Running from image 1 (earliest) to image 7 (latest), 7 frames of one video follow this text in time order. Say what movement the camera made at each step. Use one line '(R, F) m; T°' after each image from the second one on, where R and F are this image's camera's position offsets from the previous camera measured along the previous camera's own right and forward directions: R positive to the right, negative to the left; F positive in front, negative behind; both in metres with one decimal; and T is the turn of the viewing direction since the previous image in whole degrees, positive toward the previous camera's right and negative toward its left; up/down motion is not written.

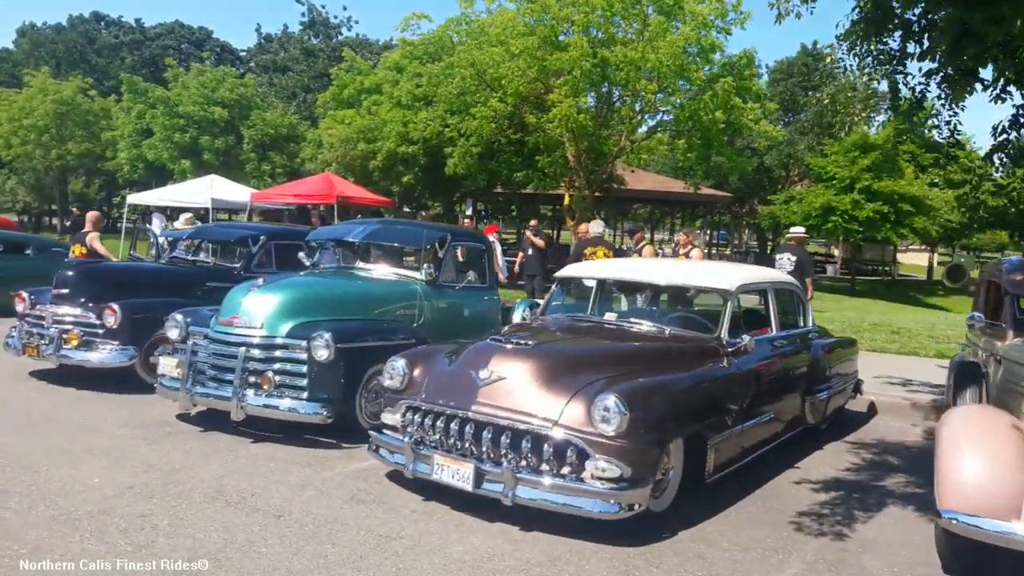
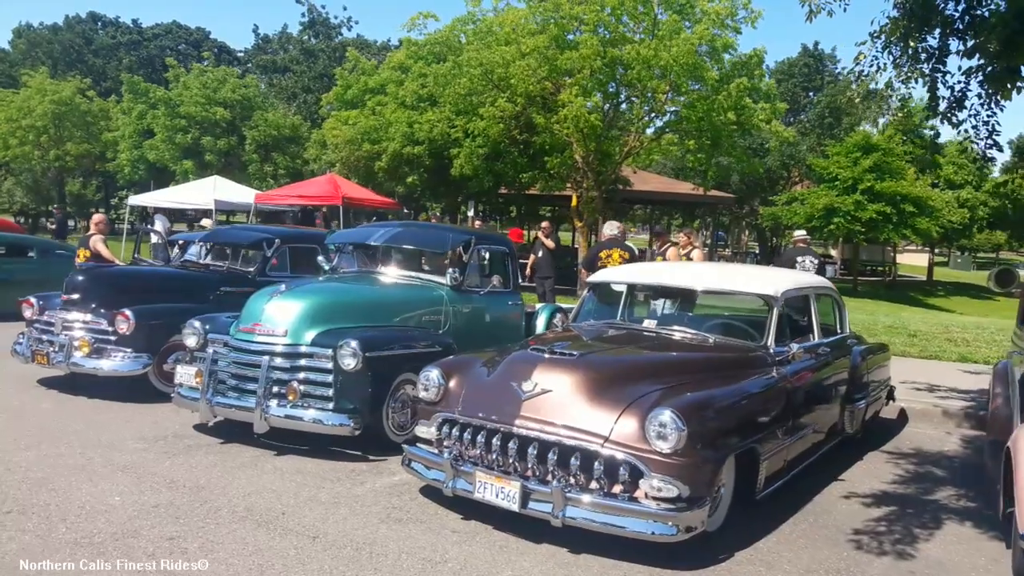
(-0.3, +0.3) m; 0°
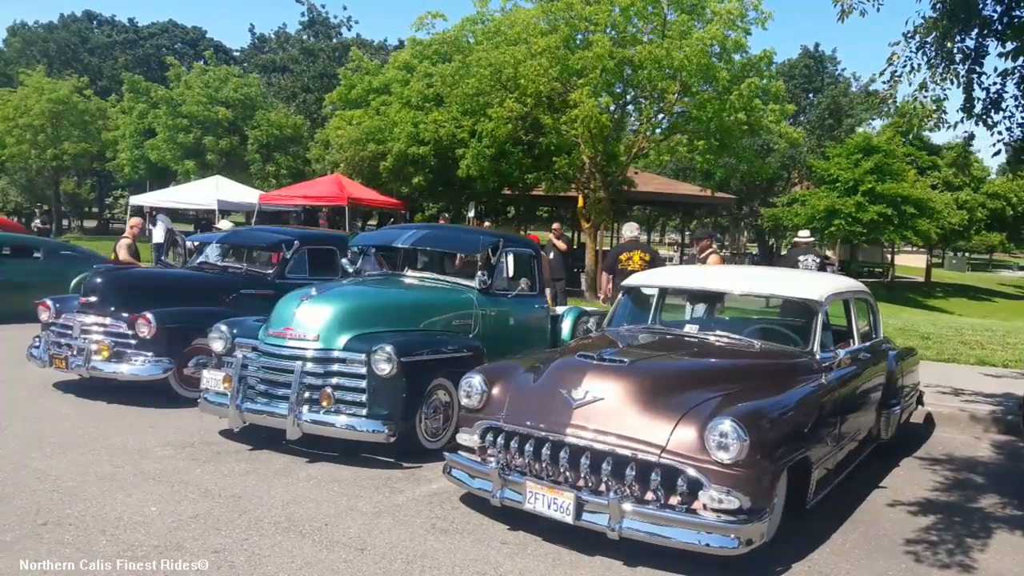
(-0.3, +0.1) m; 0°
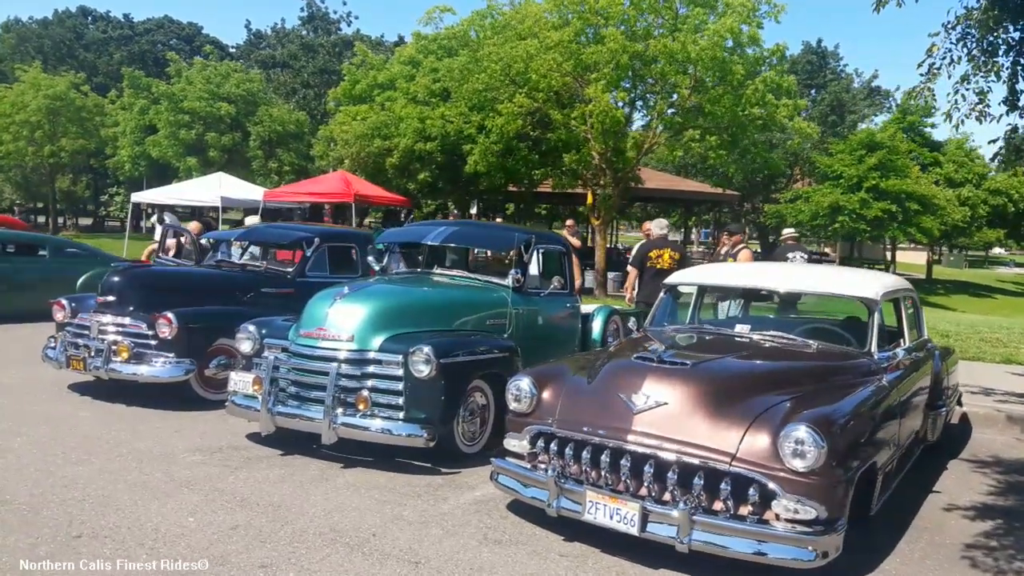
(-0.4, +0.2) m; 0°
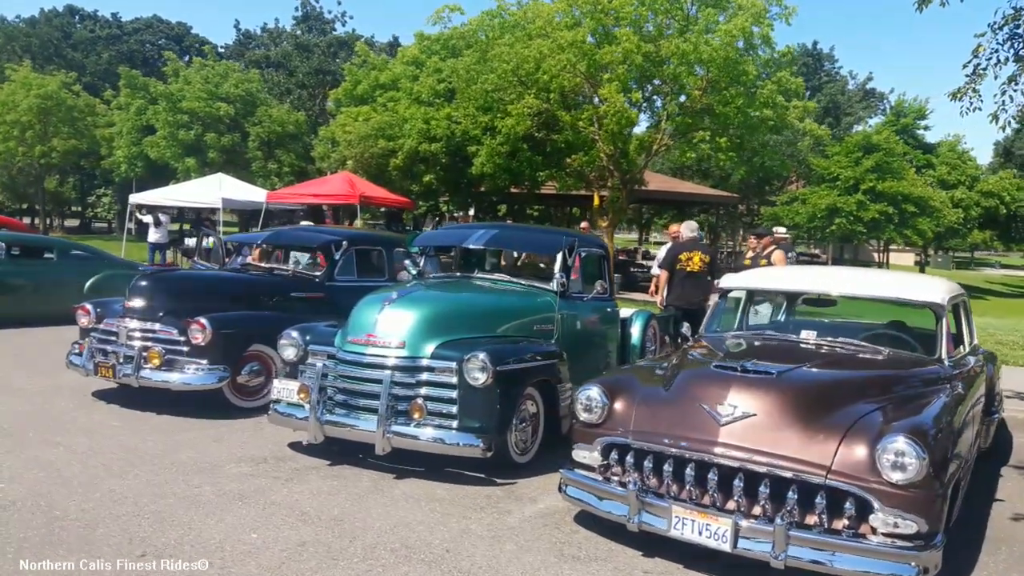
(-0.5, +0.2) m; +1°
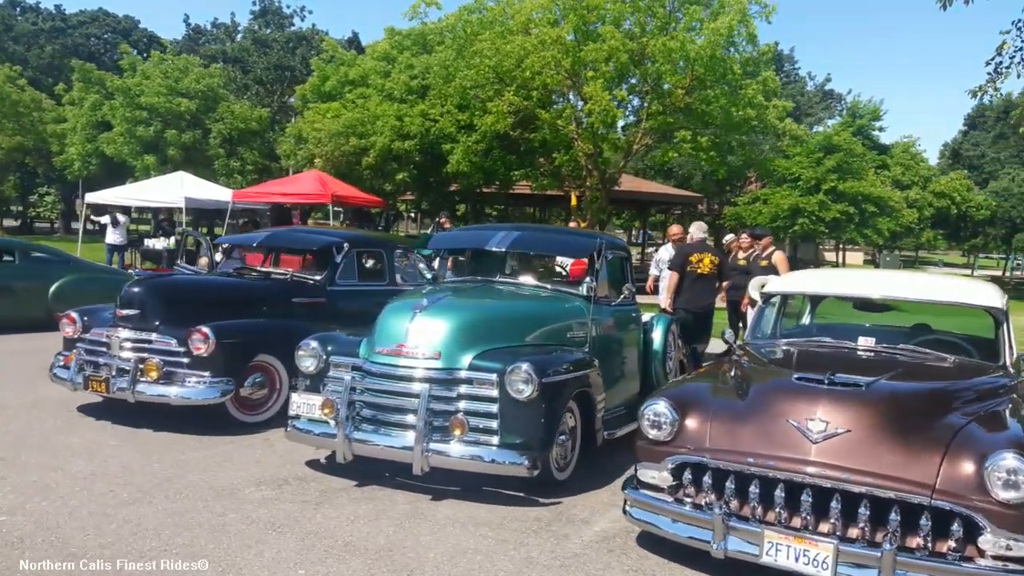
(-0.6, +0.4) m; +3°
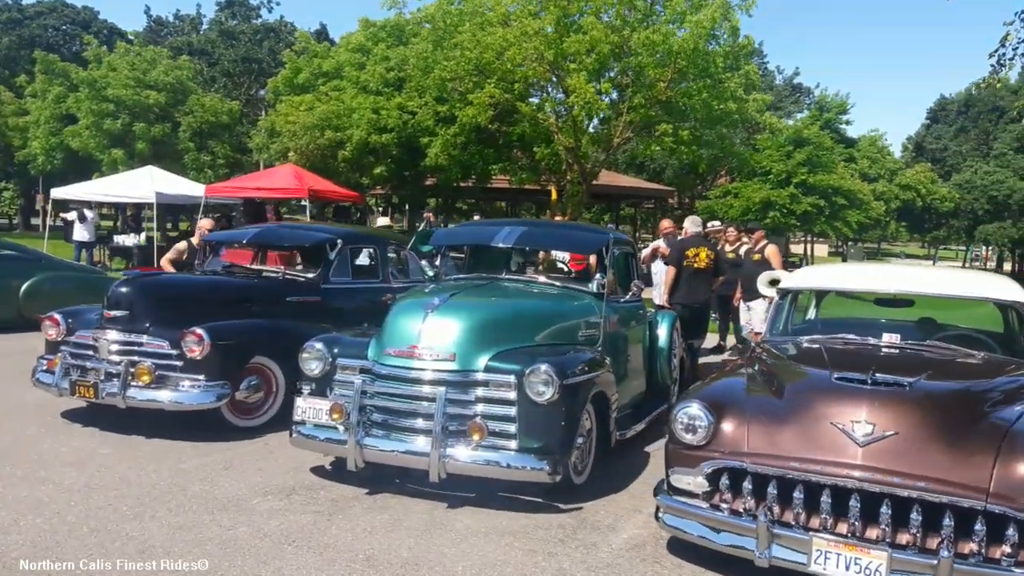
(-0.3, +0.2) m; +2°
